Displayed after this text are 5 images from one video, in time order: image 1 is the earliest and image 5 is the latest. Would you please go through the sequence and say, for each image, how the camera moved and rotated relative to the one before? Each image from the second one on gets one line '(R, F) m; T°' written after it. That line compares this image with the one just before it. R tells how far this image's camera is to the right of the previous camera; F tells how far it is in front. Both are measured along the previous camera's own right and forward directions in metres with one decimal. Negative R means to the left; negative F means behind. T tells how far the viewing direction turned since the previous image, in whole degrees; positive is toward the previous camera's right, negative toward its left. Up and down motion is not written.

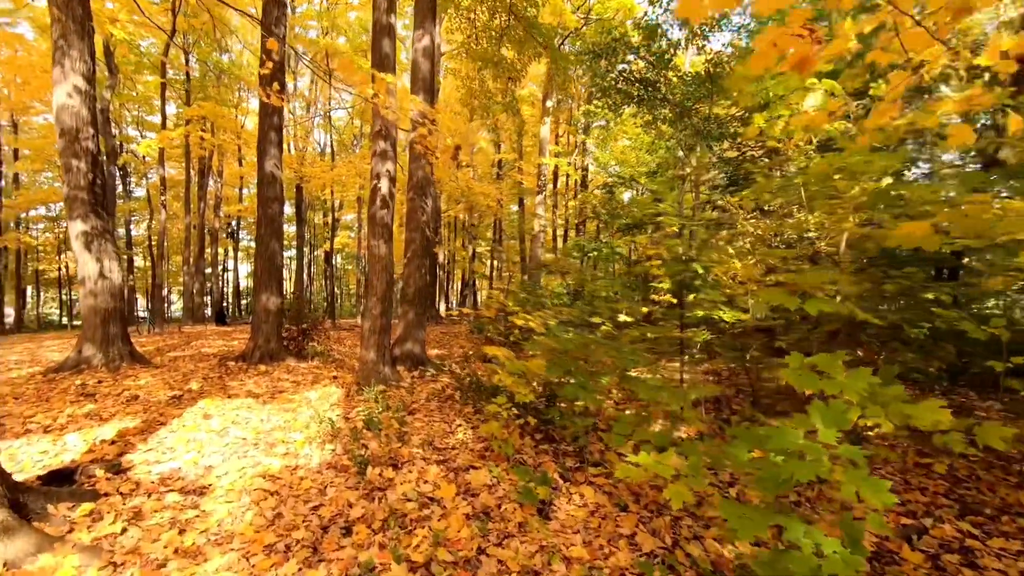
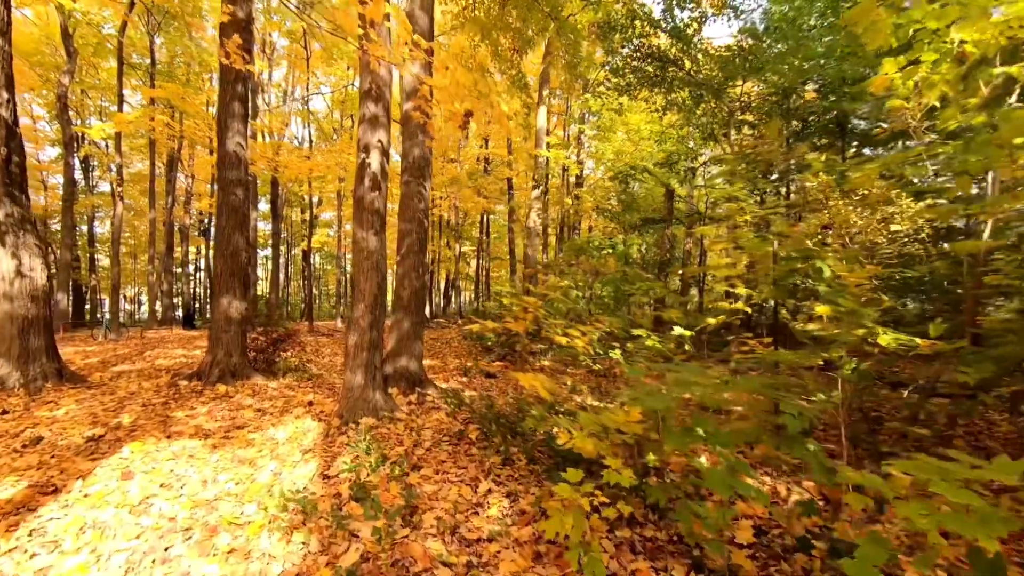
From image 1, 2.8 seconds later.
(-0.4, +1.3) m; +2°
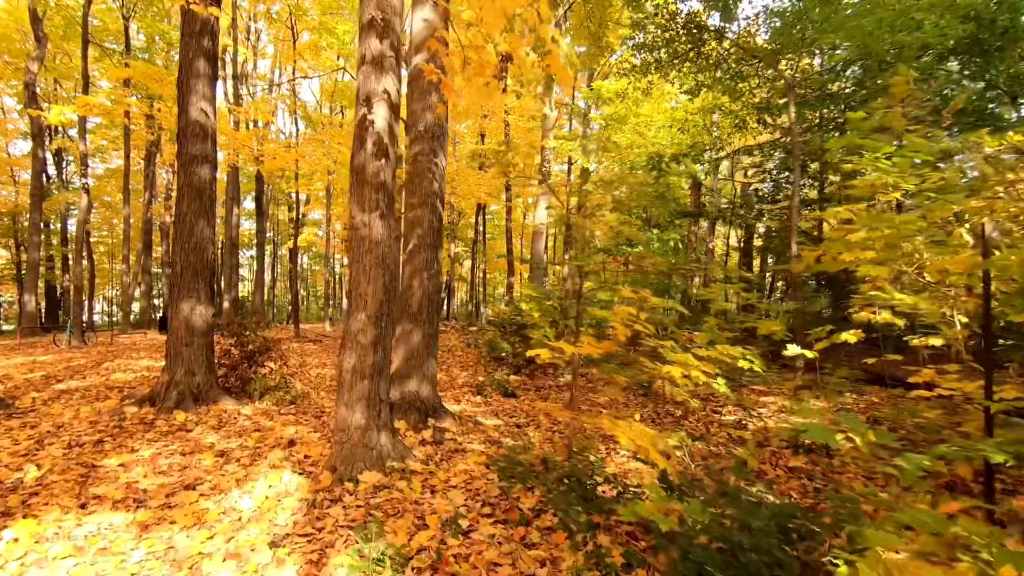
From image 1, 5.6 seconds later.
(-0.4, +1.3) m; +1°
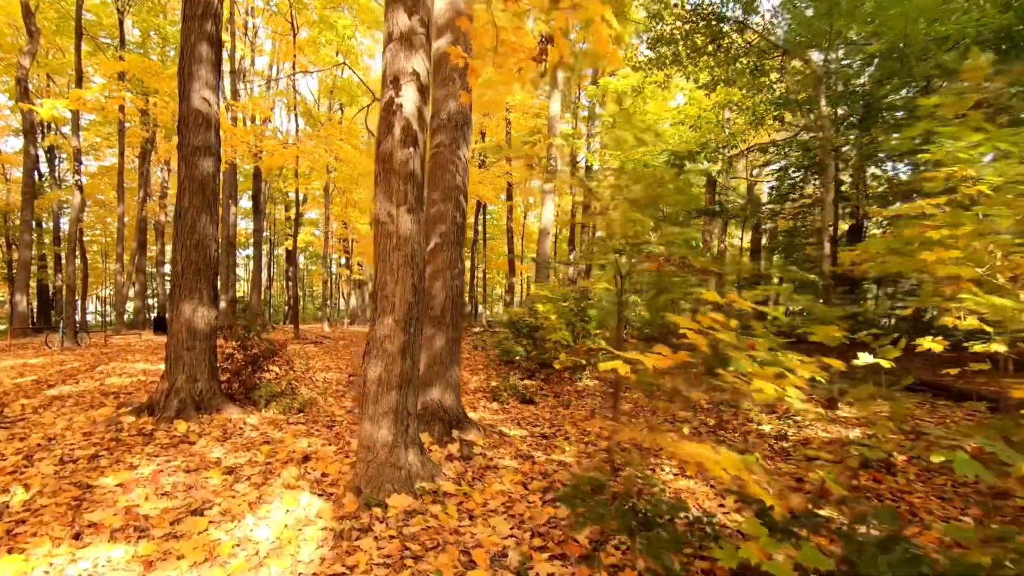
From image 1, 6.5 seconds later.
(-0.3, +0.3) m; 0°
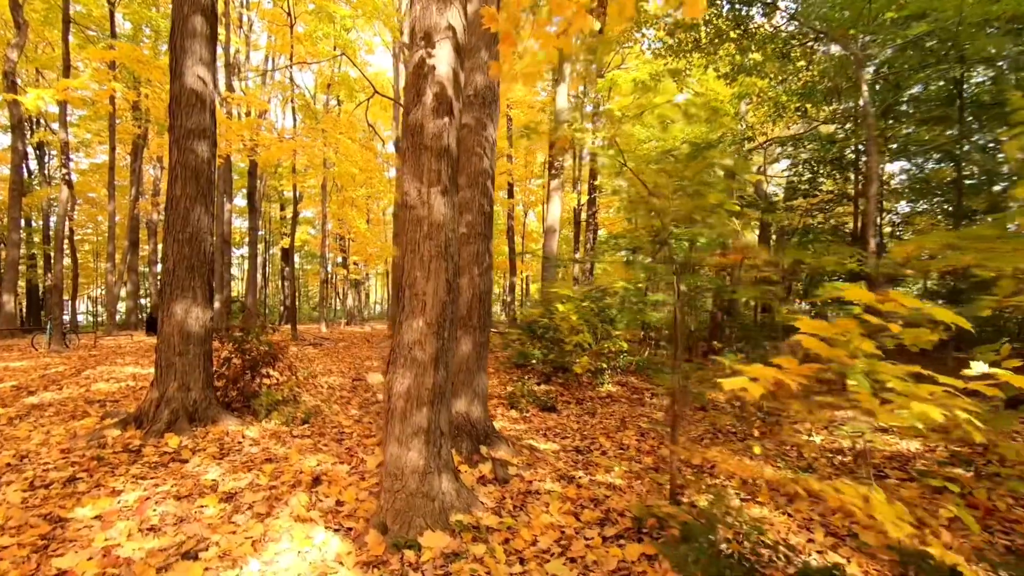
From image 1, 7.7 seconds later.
(-0.3, +0.5) m; +1°
